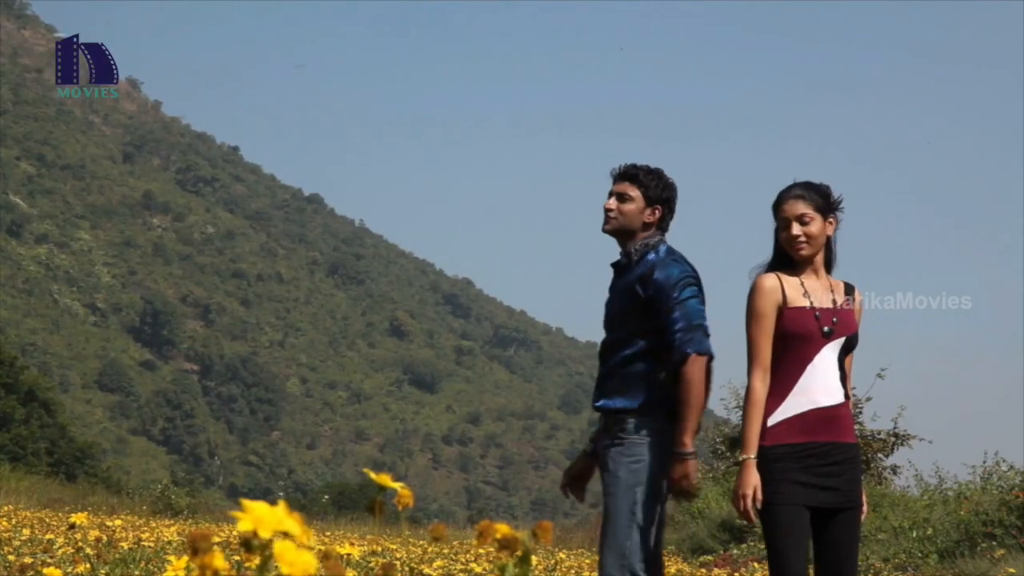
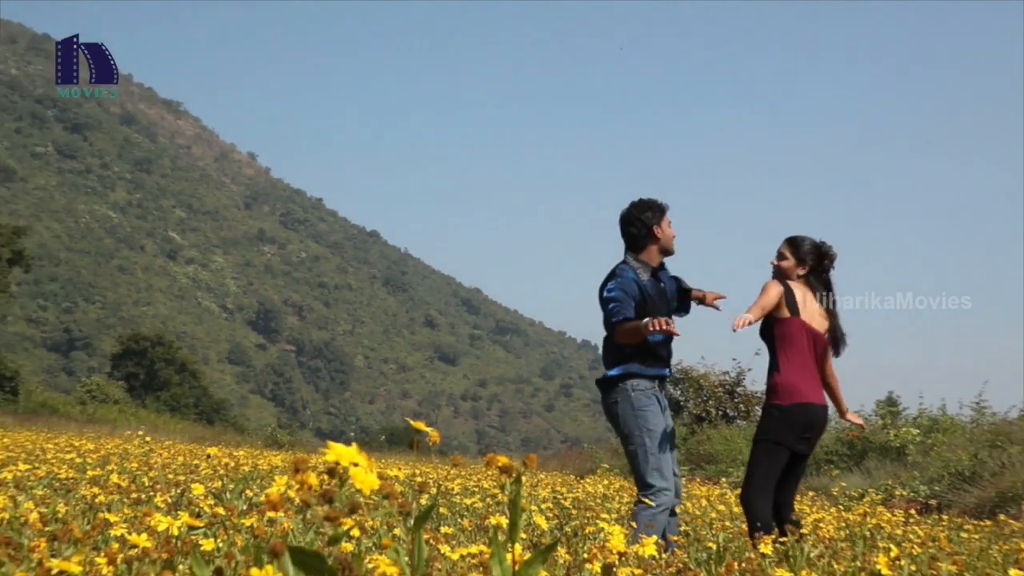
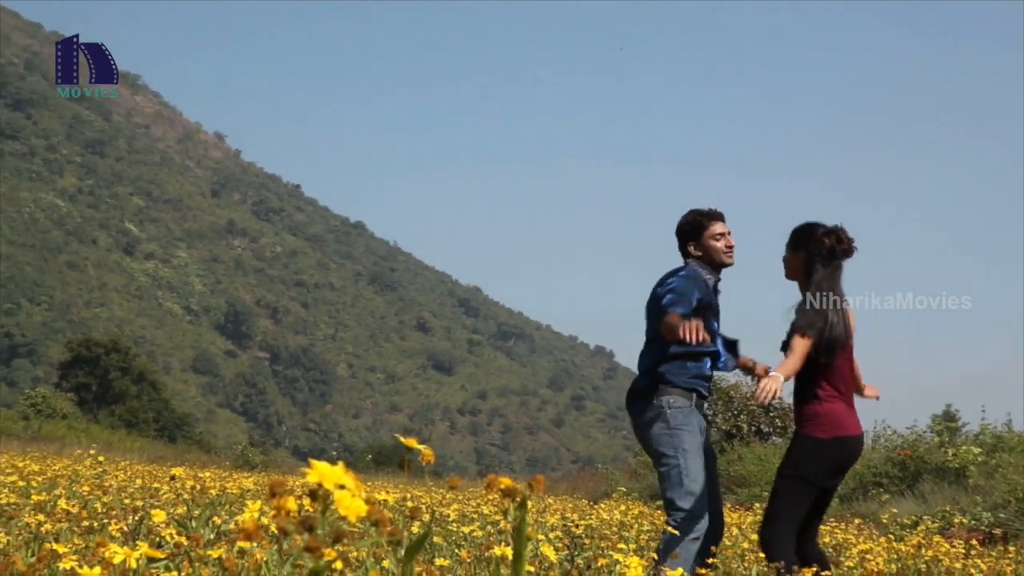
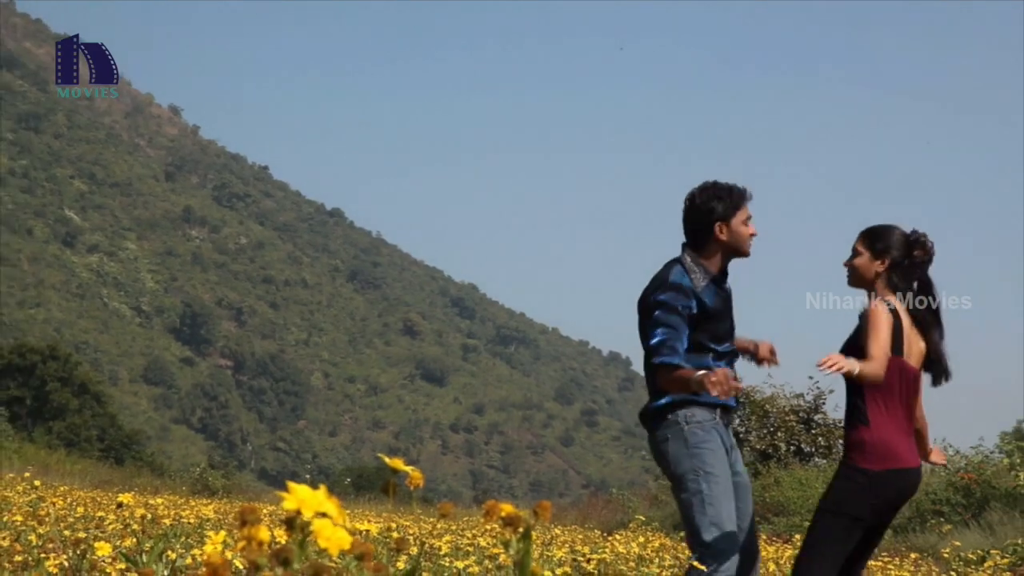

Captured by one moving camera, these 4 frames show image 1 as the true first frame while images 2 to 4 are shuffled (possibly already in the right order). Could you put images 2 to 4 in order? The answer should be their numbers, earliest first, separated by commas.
4, 3, 2
